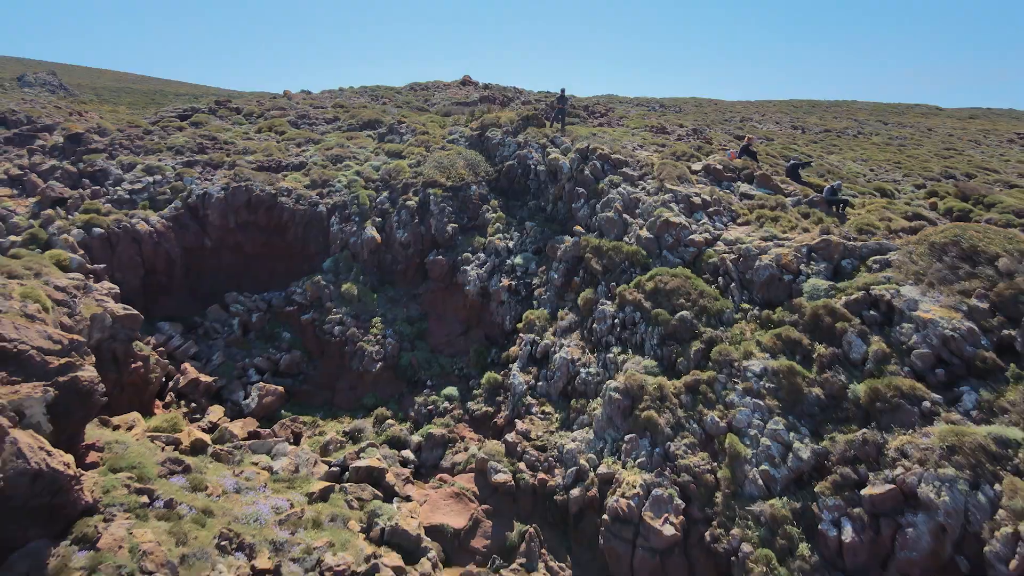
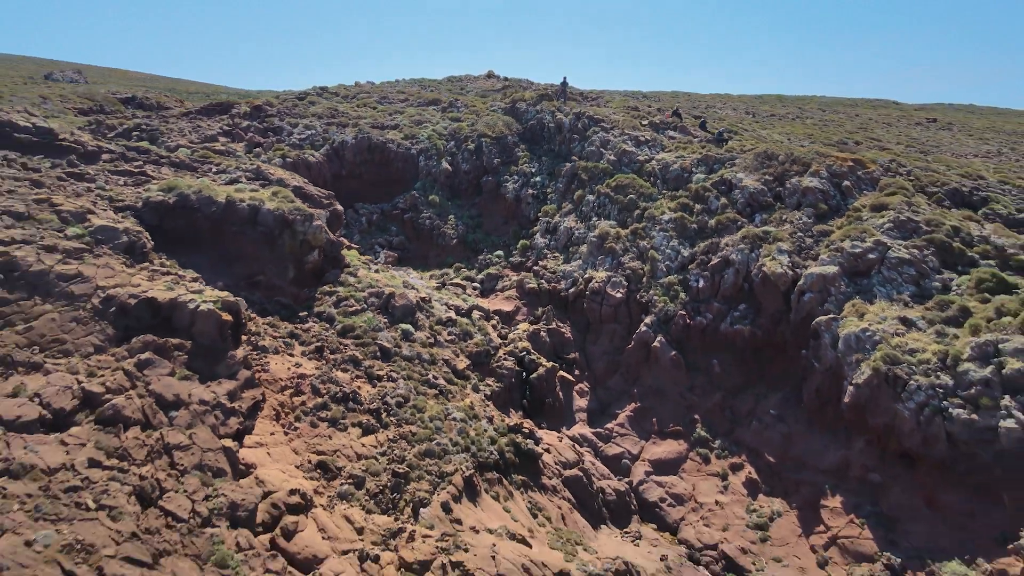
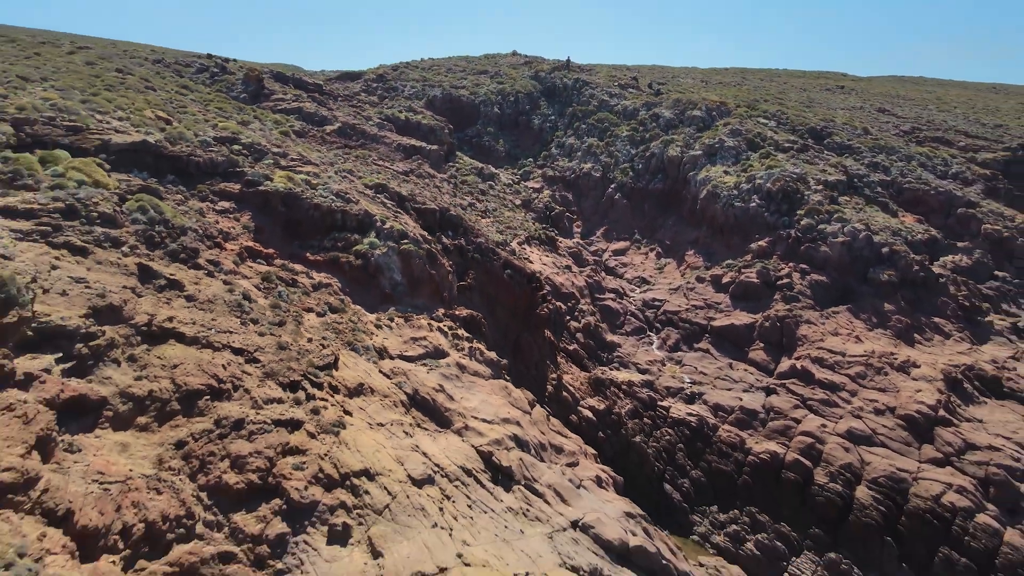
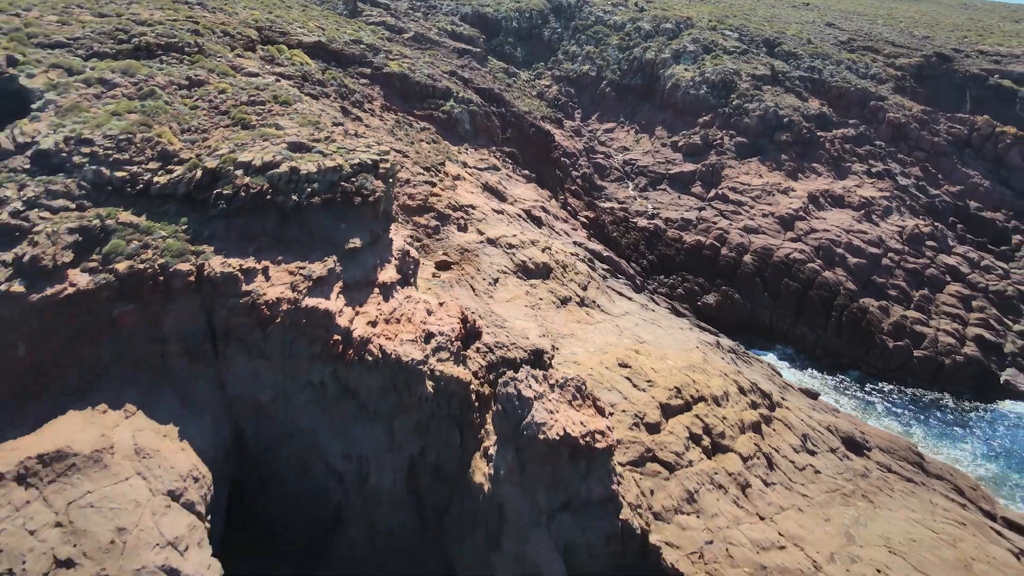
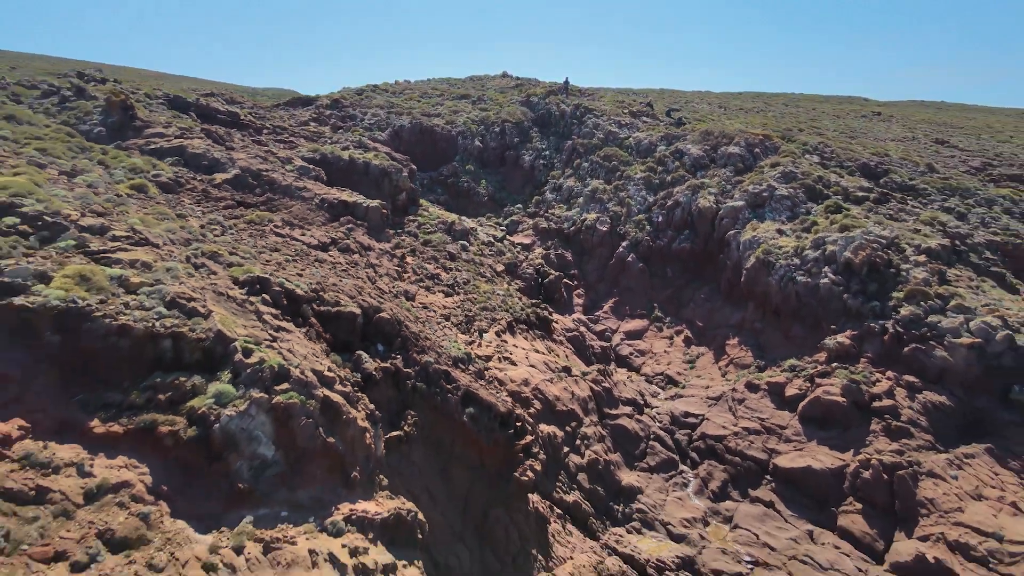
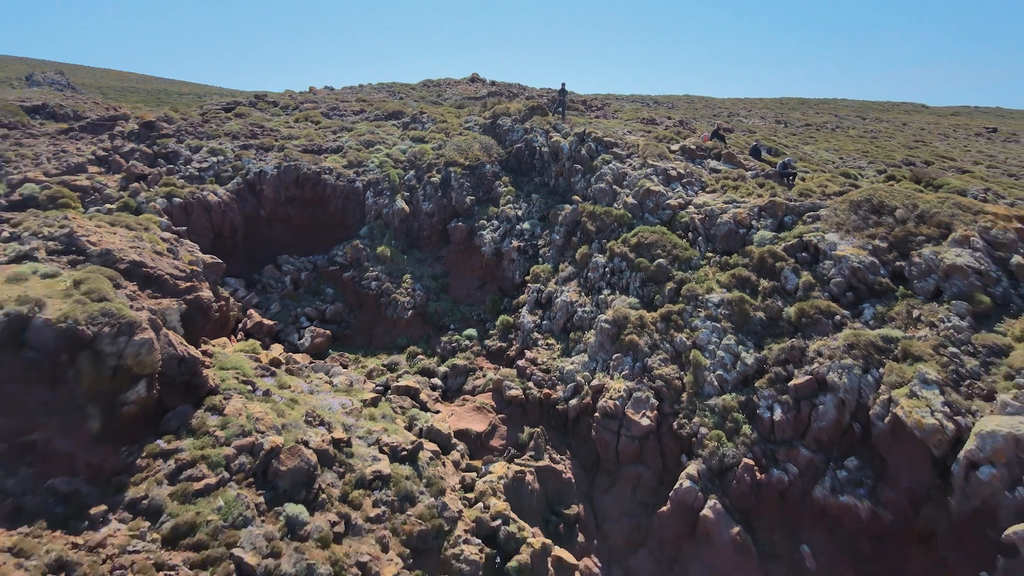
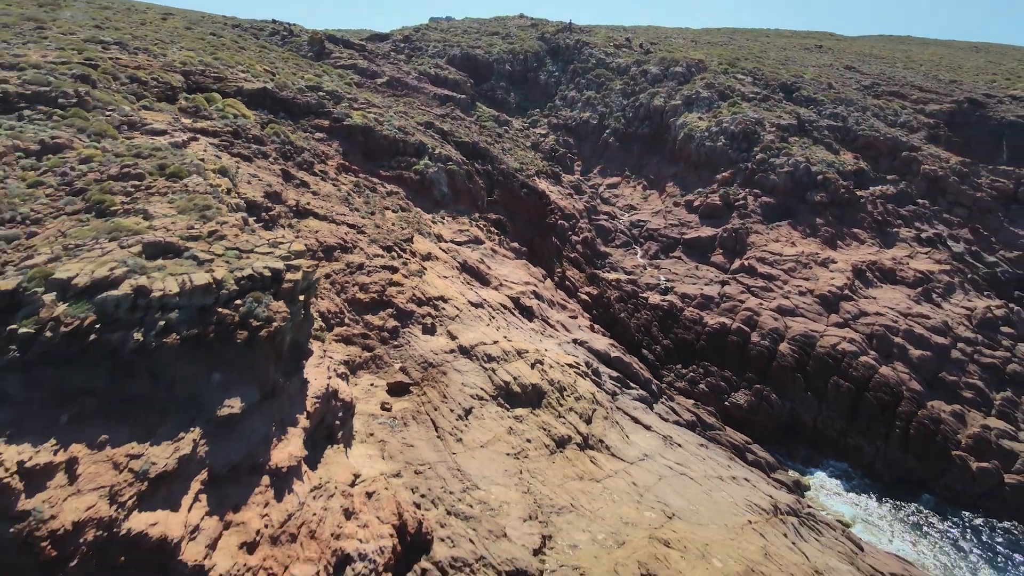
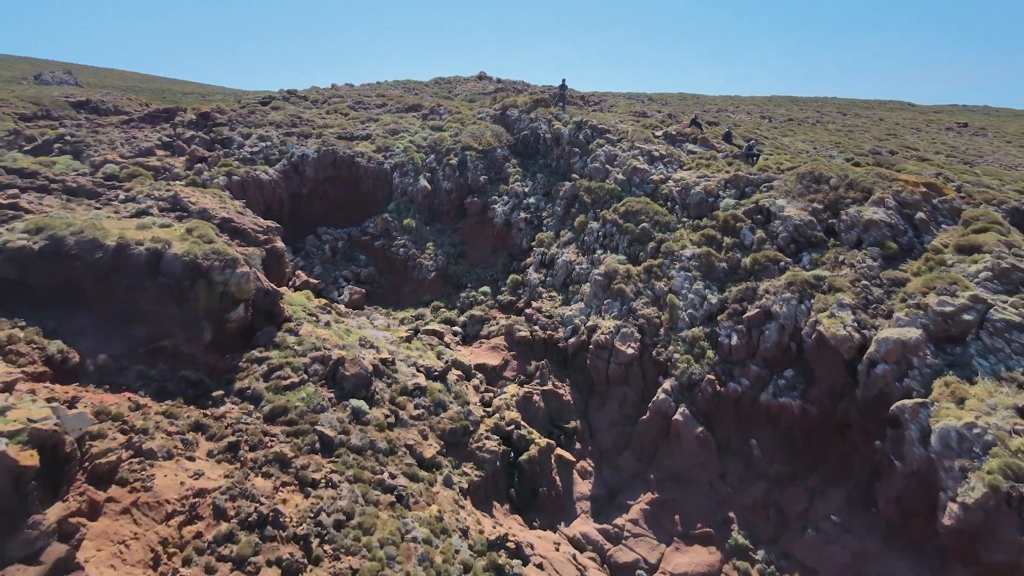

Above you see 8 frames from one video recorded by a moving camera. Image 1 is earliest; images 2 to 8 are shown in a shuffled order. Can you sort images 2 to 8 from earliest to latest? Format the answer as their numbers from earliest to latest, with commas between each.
6, 8, 2, 5, 3, 7, 4
